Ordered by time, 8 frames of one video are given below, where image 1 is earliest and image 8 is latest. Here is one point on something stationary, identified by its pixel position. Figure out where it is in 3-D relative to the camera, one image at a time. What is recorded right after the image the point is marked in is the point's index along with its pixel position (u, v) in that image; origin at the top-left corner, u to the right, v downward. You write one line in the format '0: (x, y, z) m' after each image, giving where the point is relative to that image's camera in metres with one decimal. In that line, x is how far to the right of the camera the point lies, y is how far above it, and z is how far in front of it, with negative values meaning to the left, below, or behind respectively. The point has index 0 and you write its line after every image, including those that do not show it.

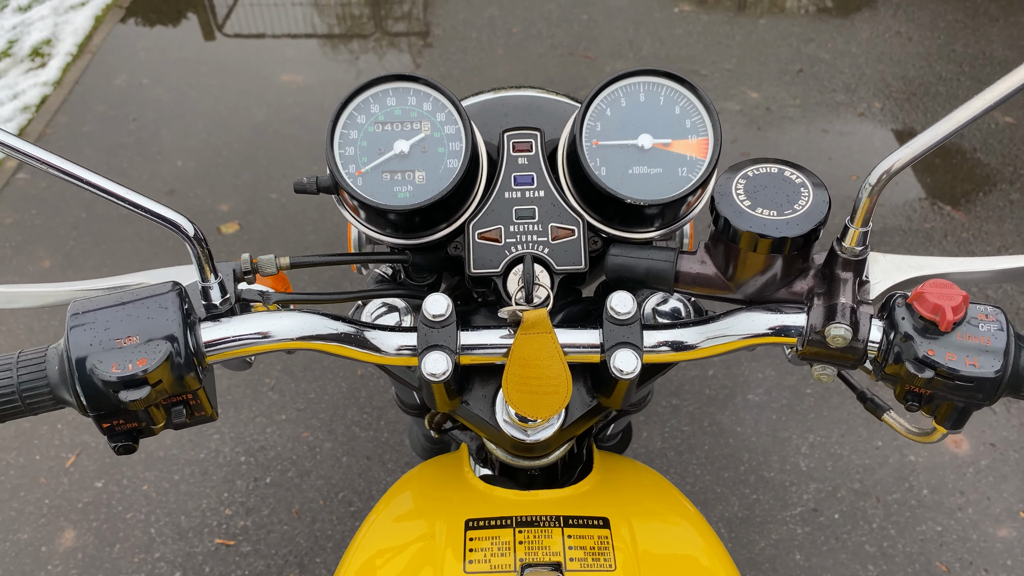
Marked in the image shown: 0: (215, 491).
0: (-0.8, -0.5, +2.3) m
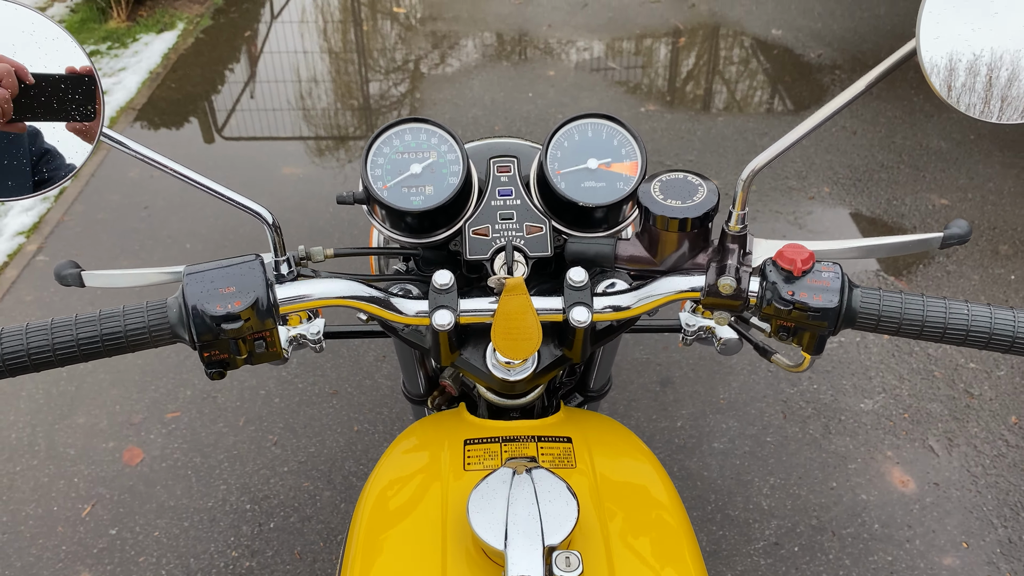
0: (-0.8, -0.7, +2.5) m
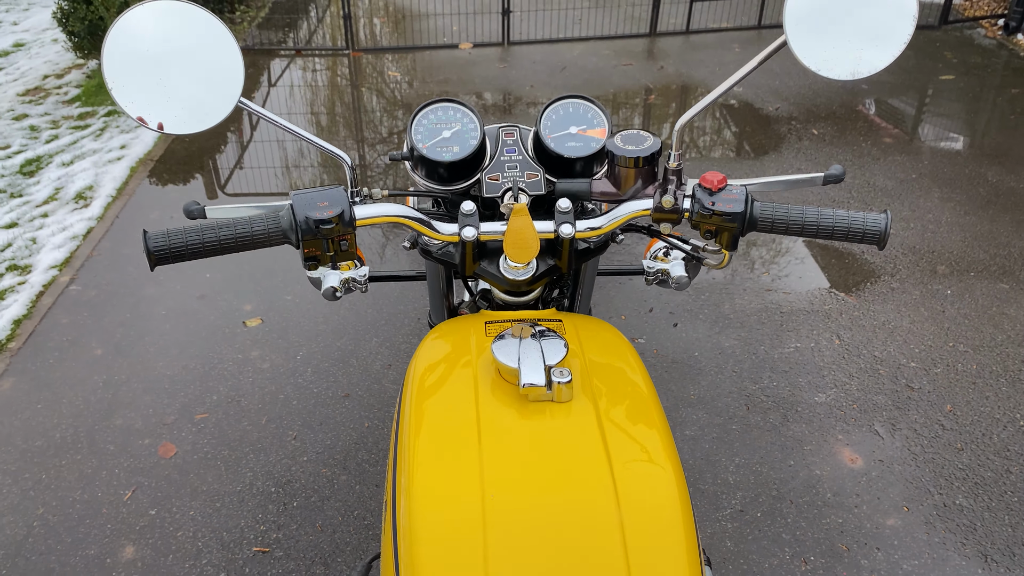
0: (-0.8, -0.7, +2.8) m
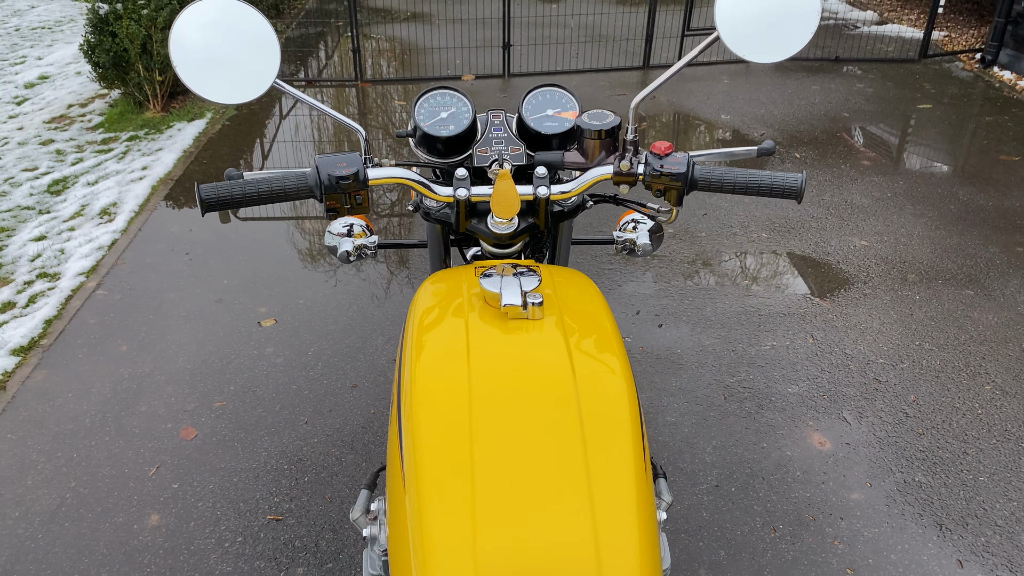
0: (-0.9, -0.7, +3.0) m
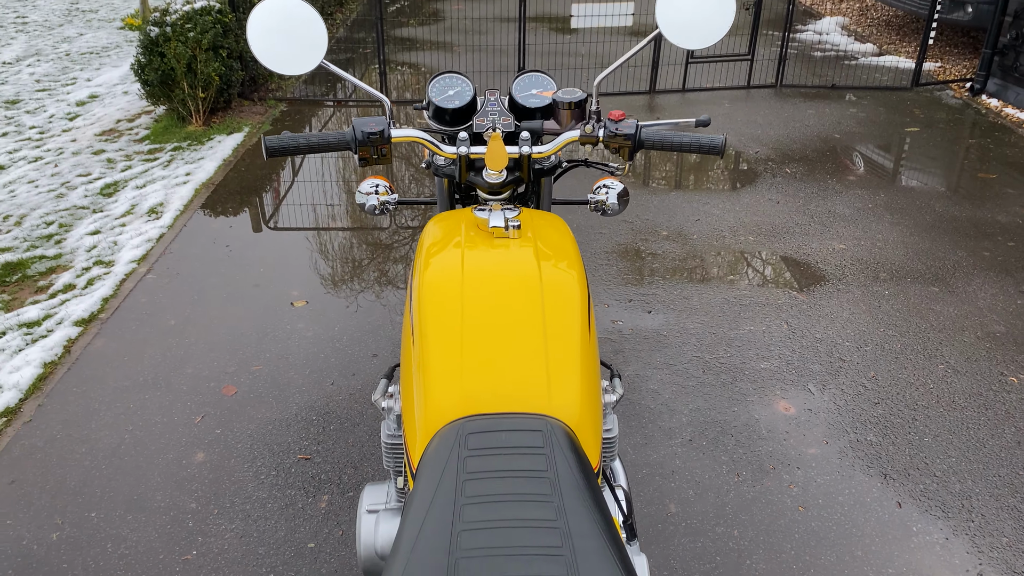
0: (-0.9, -0.6, +3.5) m
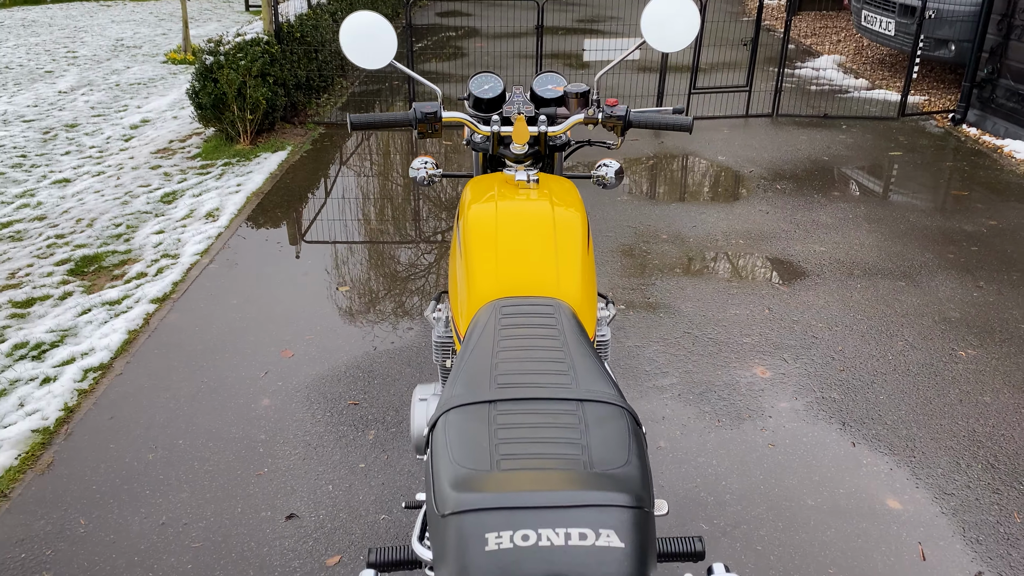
0: (-0.8, -0.5, +4.1) m
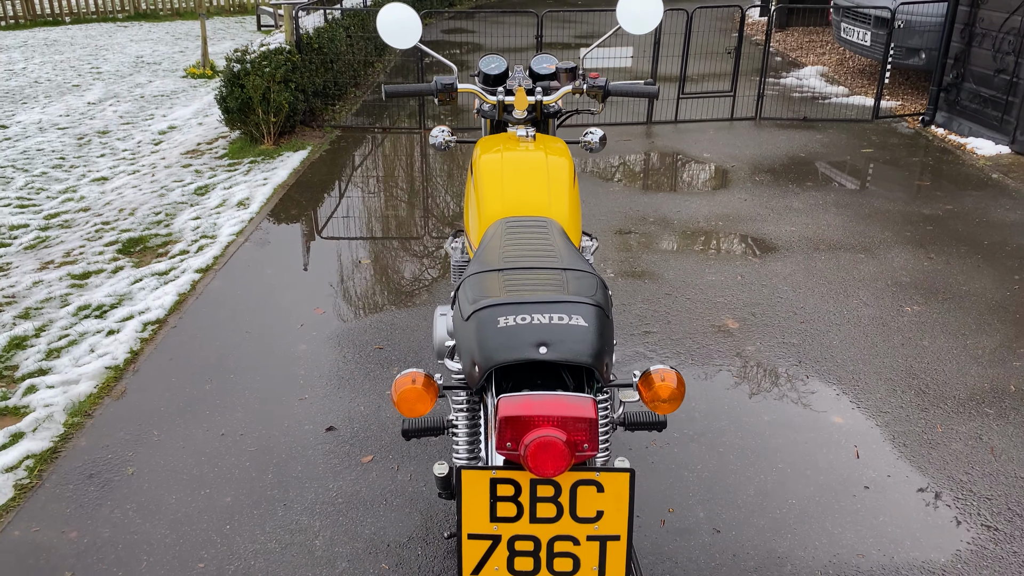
0: (-0.8, -0.3, +4.7) m
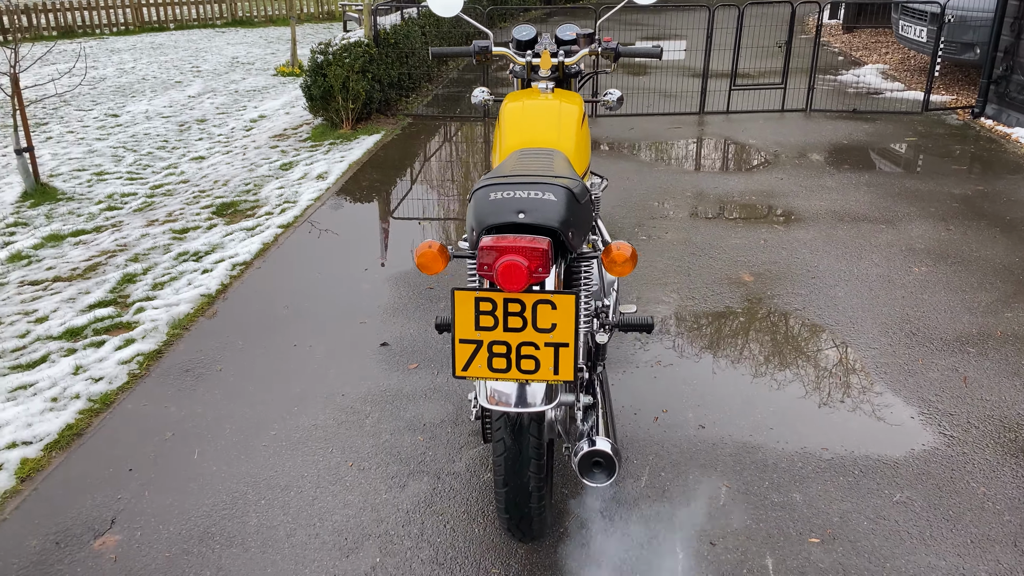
0: (-0.6, +0.1, +5.4) m
